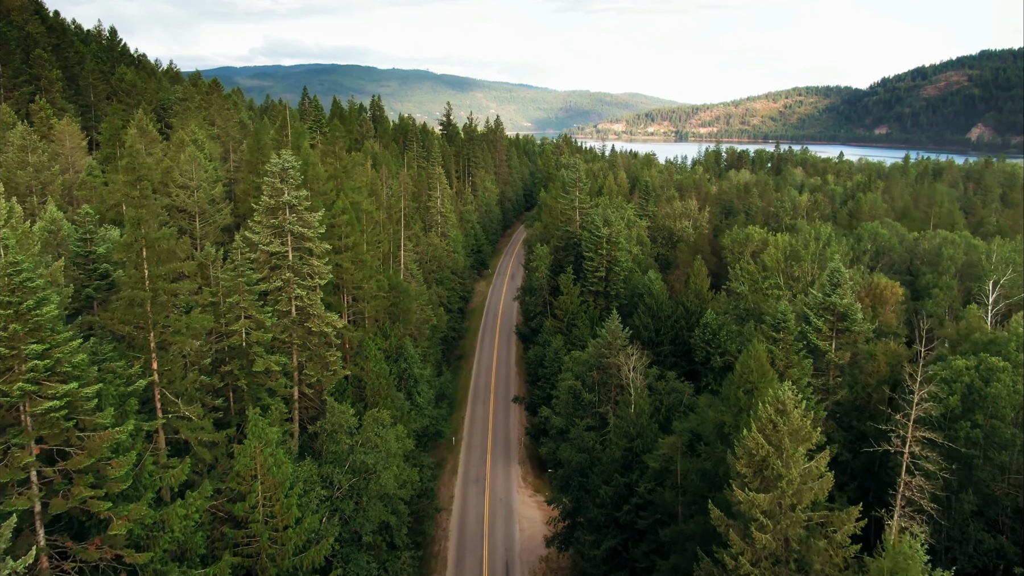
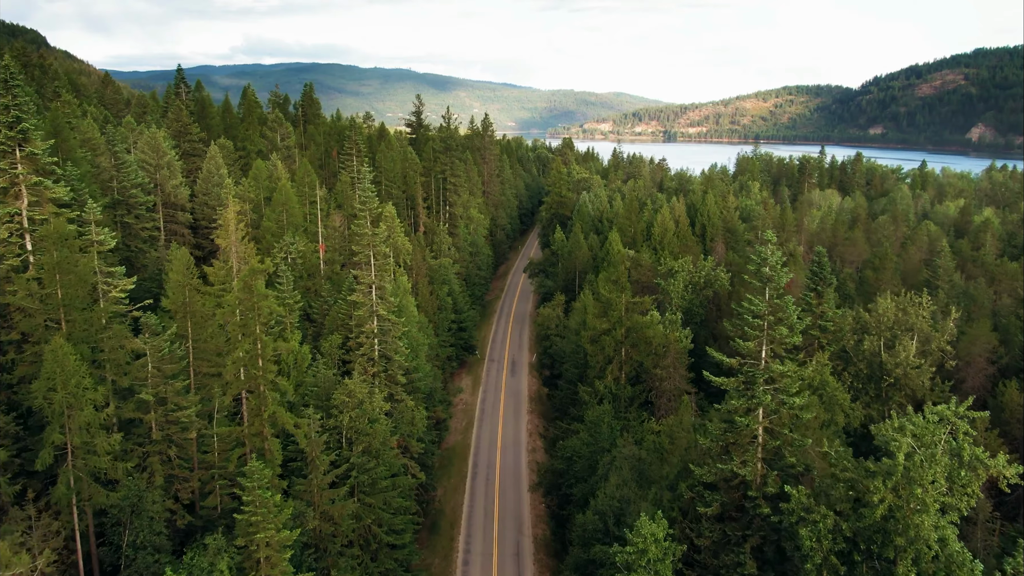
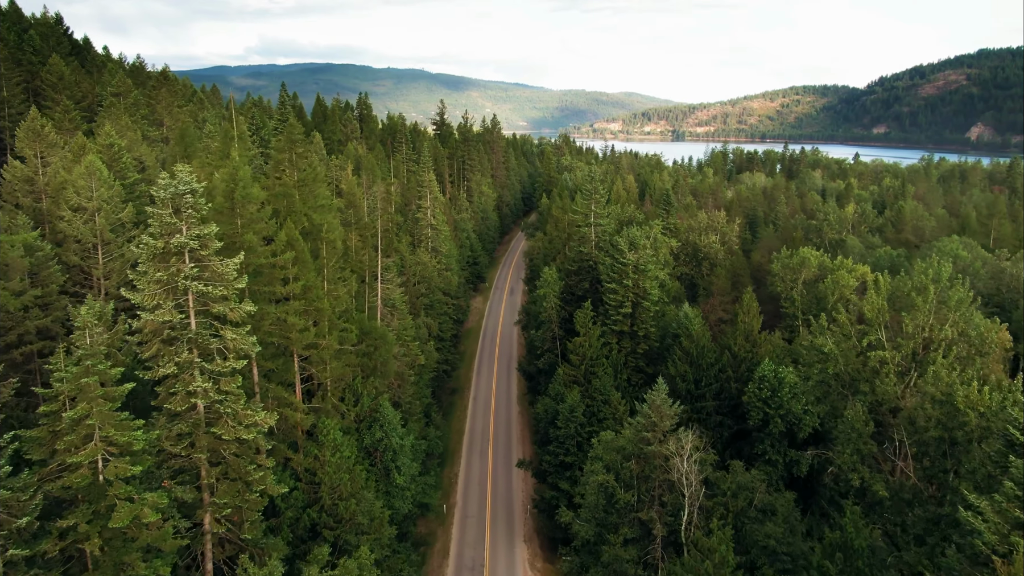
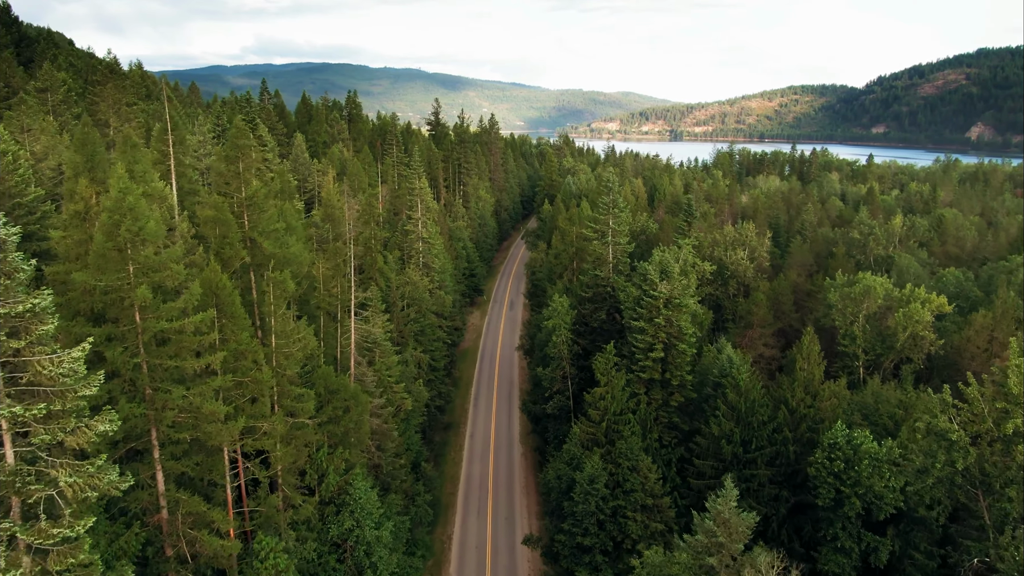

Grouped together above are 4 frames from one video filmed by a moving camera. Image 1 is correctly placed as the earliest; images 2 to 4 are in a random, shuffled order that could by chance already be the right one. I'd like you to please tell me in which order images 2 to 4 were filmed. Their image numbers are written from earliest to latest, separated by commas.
3, 4, 2
